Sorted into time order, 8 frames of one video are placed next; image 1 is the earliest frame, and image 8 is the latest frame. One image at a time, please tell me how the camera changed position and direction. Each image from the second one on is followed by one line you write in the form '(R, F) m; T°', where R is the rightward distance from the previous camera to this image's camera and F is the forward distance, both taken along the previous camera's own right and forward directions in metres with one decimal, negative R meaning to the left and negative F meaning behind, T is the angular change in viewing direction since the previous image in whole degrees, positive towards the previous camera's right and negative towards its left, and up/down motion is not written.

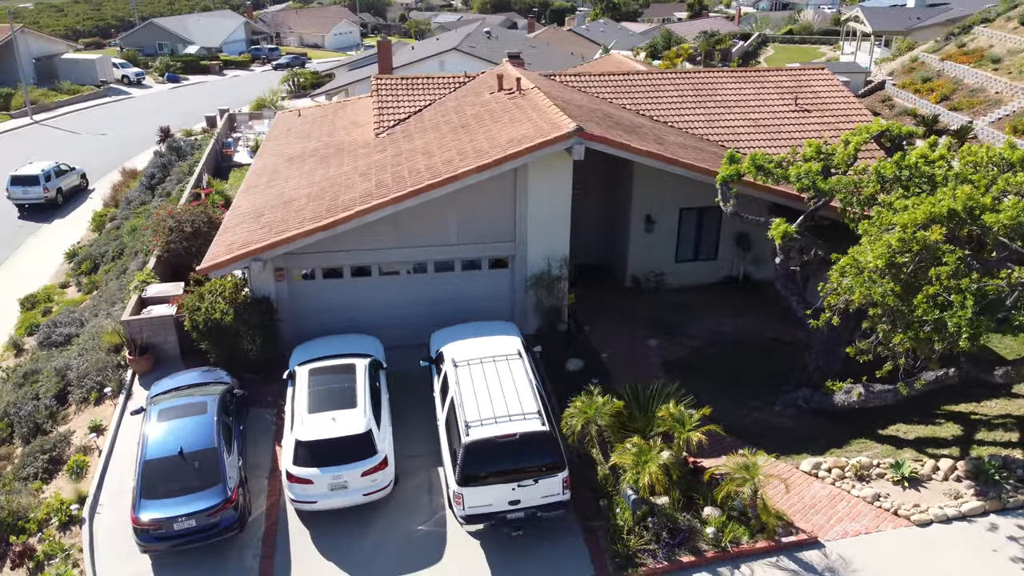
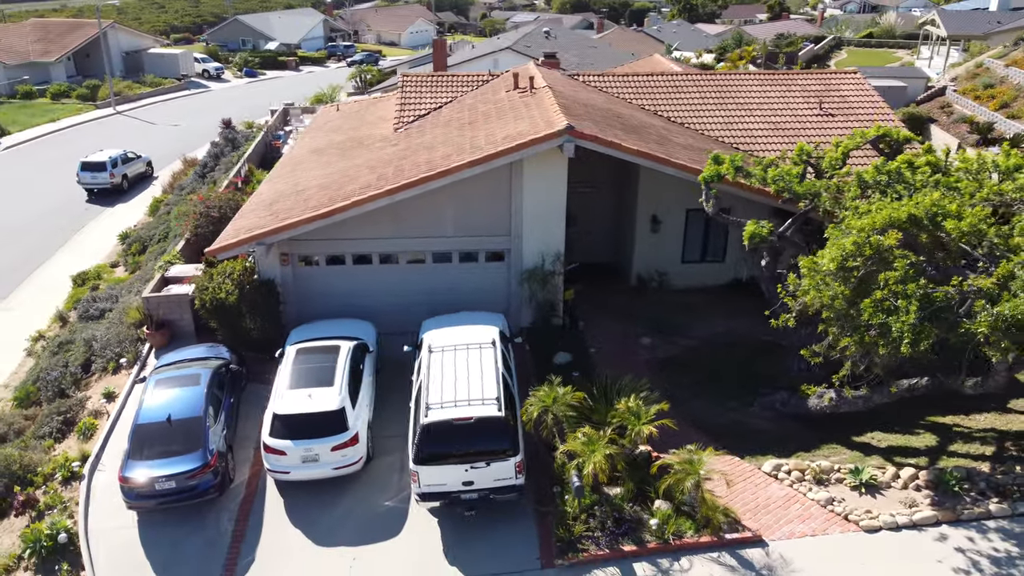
(+1.5, -0.3) m; -5°
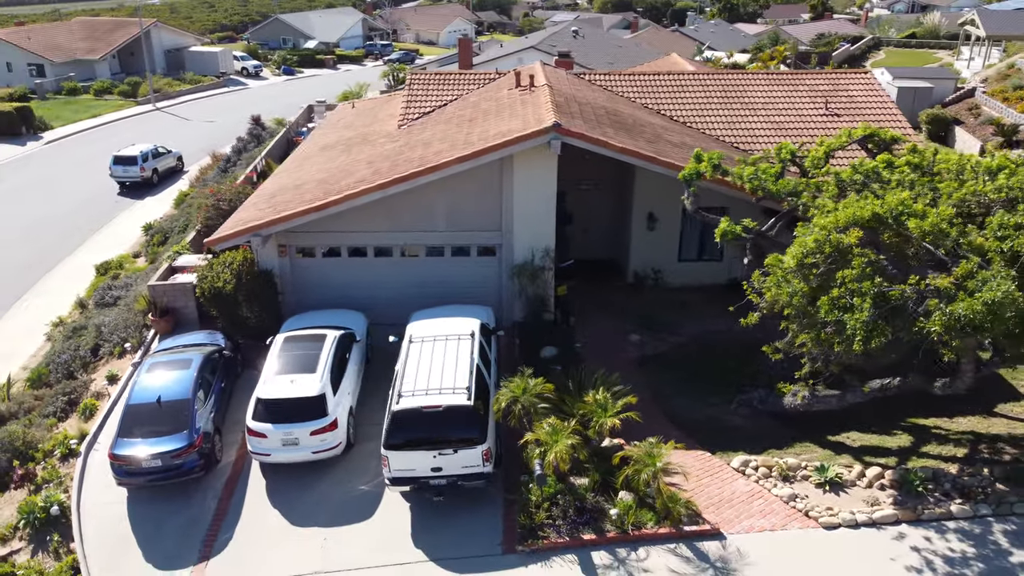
(+0.9, -0.2) m; -3°
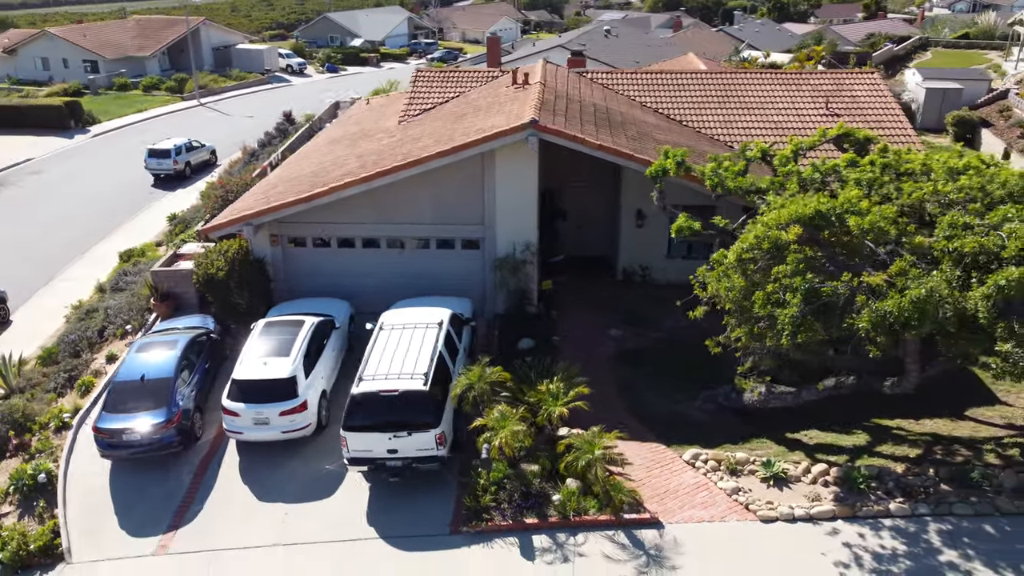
(+1.3, -0.3) m; -4°
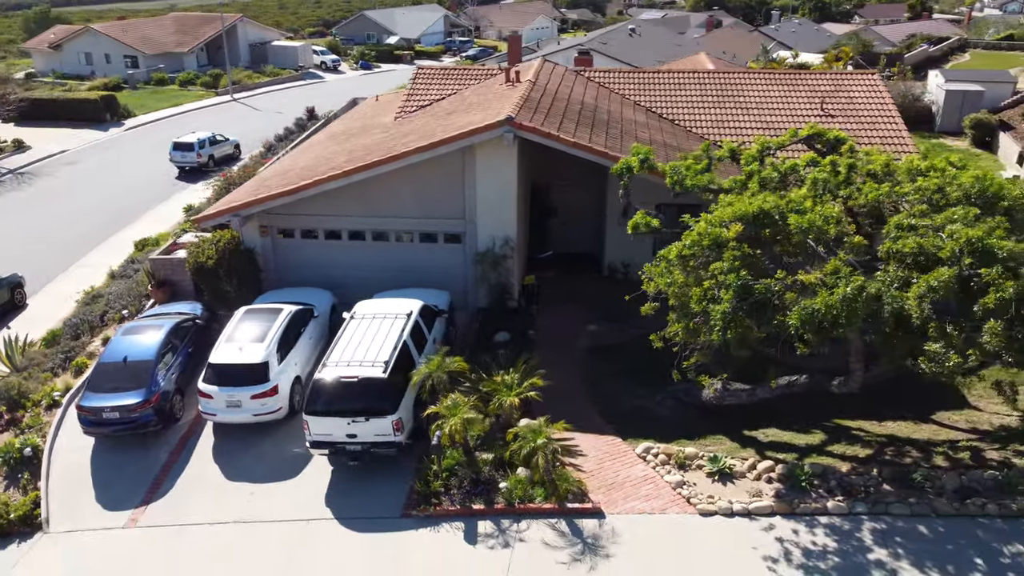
(+1.2, -0.2) m; -3°
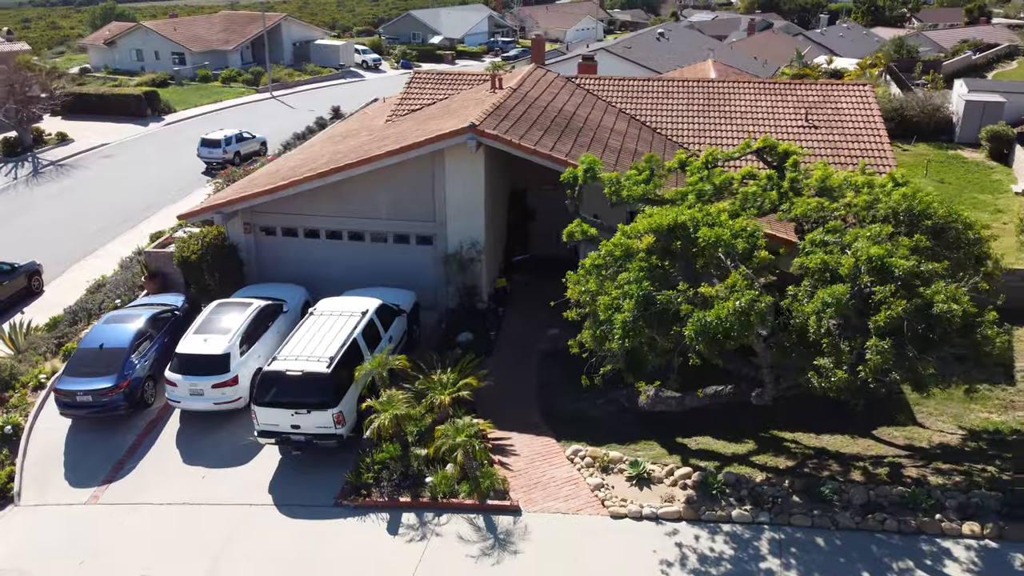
(+1.6, -0.4) m; -4°
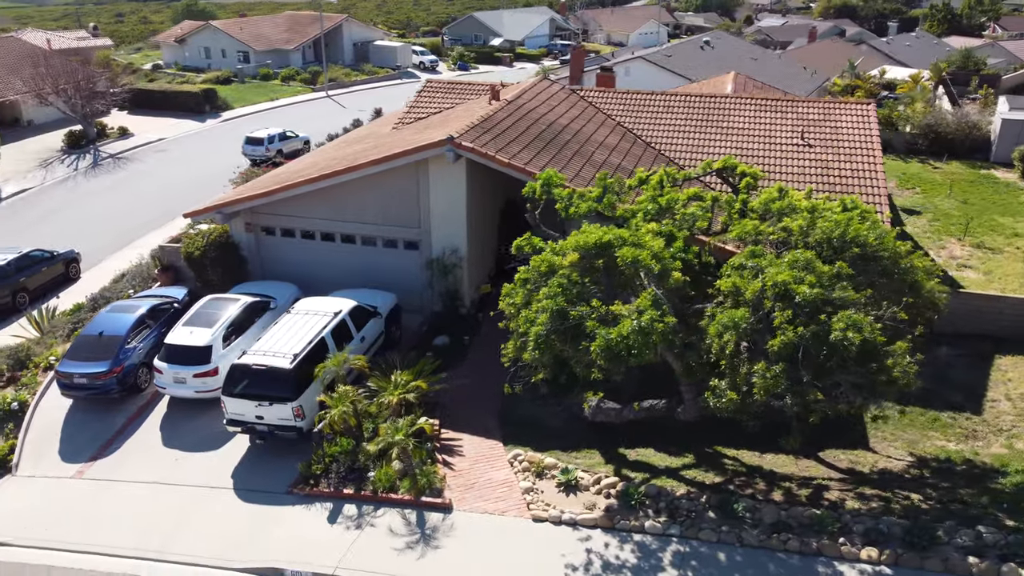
(+1.8, -0.5) m; -5°
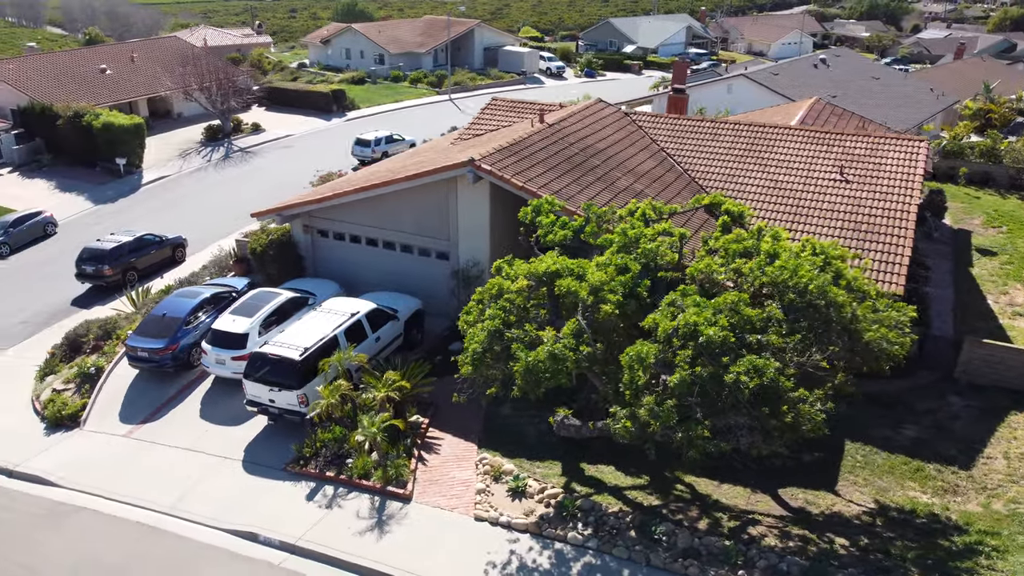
(+2.6, -0.8) m; -10°
